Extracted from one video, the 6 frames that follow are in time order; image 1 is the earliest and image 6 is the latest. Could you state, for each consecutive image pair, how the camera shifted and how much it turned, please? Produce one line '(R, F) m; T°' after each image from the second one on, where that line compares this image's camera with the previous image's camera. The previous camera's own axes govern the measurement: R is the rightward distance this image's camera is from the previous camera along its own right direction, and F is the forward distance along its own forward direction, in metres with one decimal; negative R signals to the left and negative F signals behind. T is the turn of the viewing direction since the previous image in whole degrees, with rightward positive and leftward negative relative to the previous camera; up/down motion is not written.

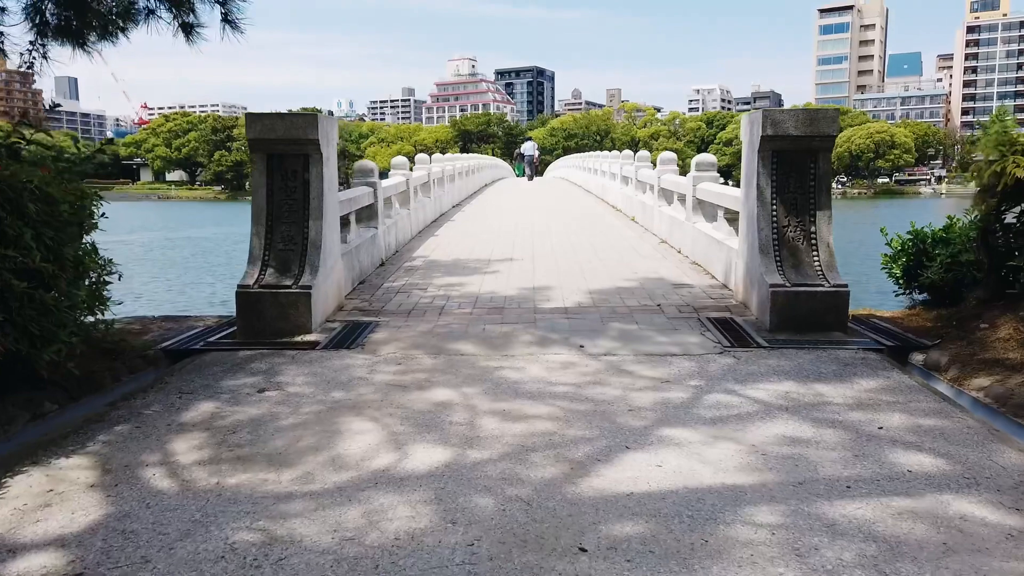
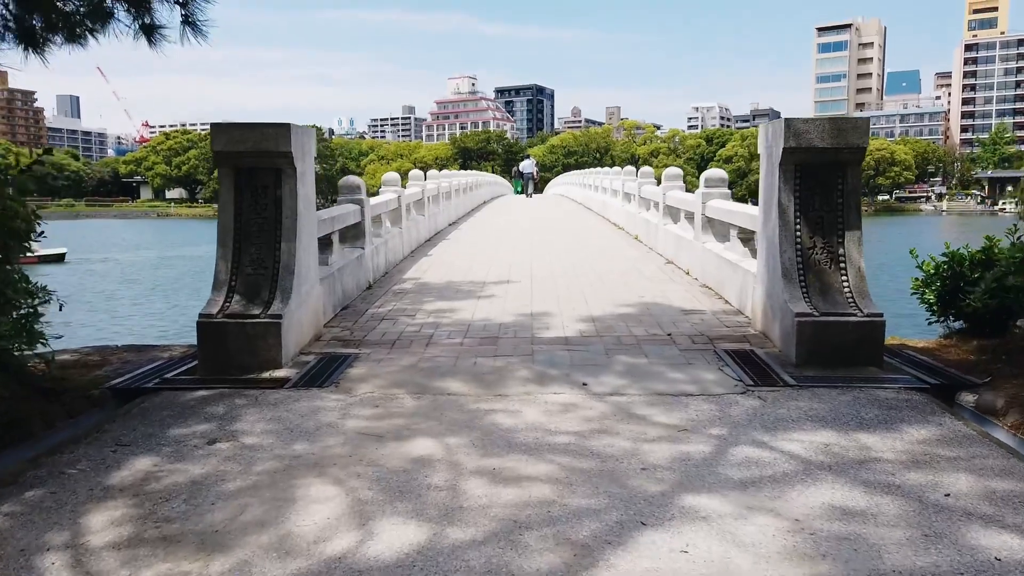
(0.0, +0.6) m; 0°
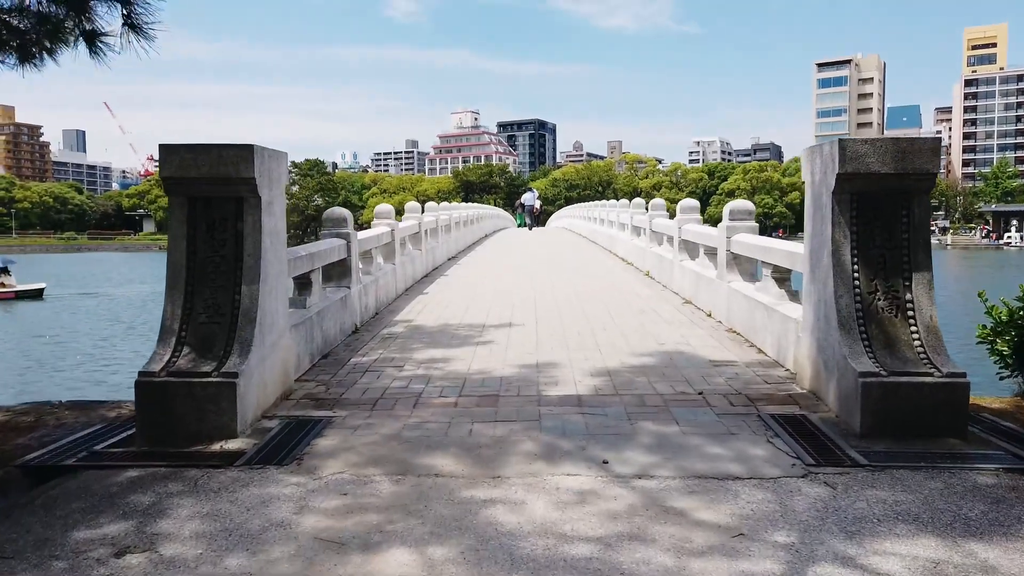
(0.0, +0.9) m; 0°
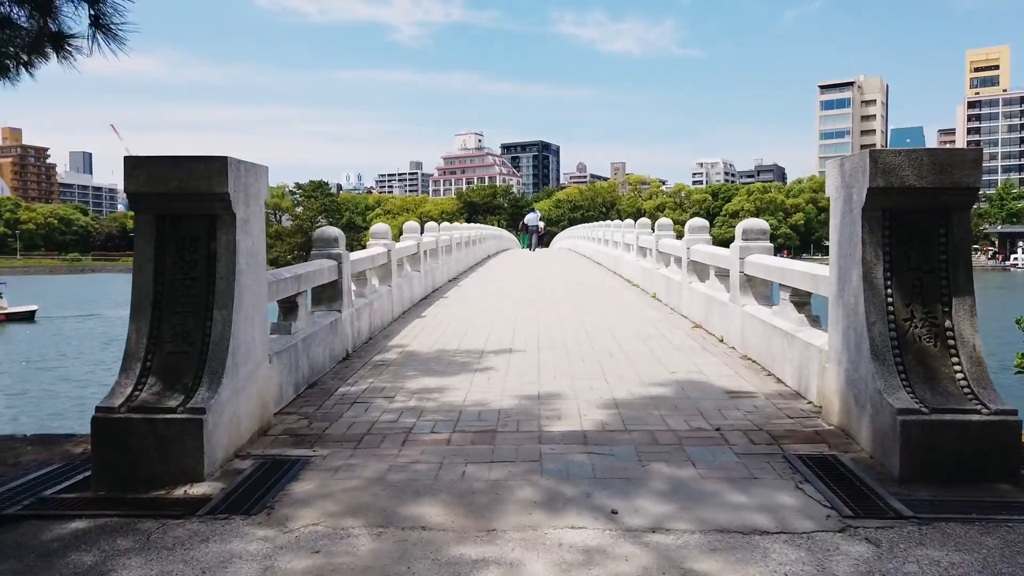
(0.0, +0.4) m; 0°
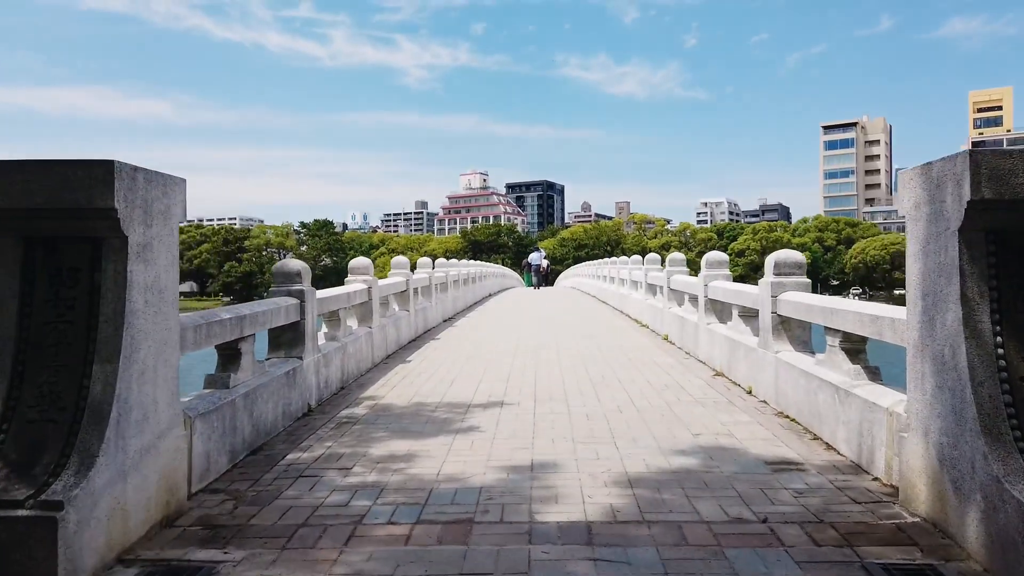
(+0.1, +1.1) m; 0°
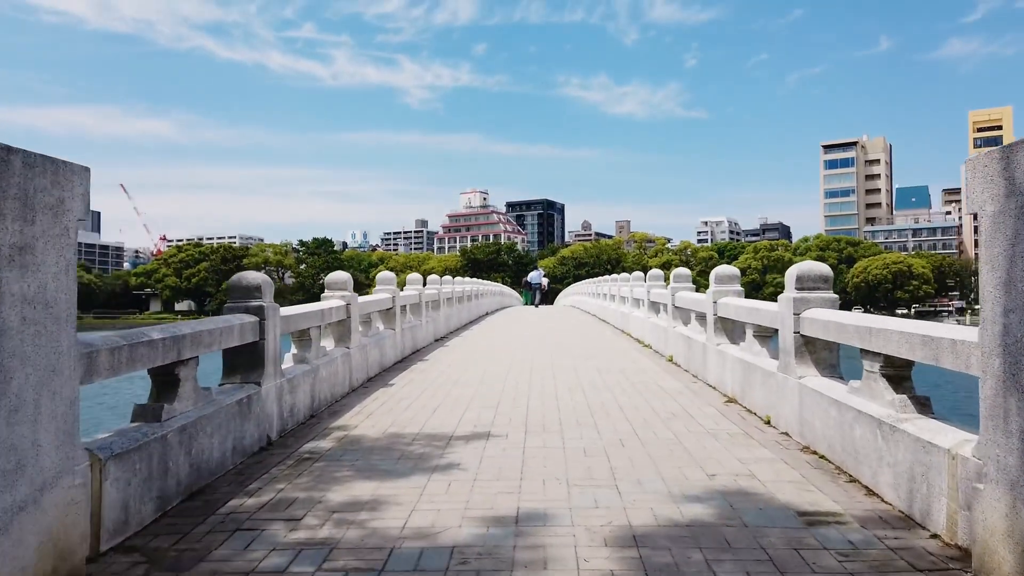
(+0.1, +0.7) m; 0°
